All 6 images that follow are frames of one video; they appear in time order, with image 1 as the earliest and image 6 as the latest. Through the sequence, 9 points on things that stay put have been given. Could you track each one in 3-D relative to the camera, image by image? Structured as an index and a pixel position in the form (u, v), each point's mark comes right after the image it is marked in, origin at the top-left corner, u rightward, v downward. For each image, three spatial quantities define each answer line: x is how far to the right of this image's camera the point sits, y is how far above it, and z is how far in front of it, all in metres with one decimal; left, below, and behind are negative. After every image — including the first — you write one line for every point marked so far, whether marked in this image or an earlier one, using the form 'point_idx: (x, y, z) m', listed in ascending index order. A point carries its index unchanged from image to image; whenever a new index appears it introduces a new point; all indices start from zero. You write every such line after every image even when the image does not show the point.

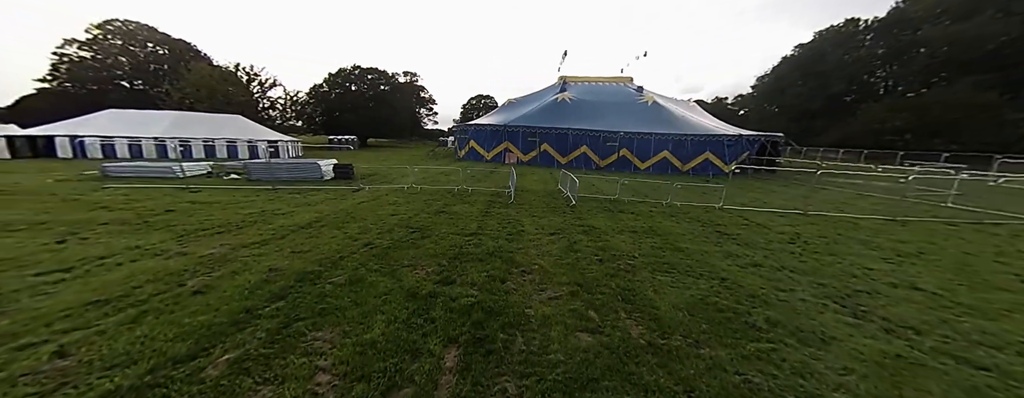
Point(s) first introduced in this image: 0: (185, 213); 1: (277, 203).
0: (-6.4, -0.3, +6.0) m
1: (-5.3, -0.1, +6.9) m
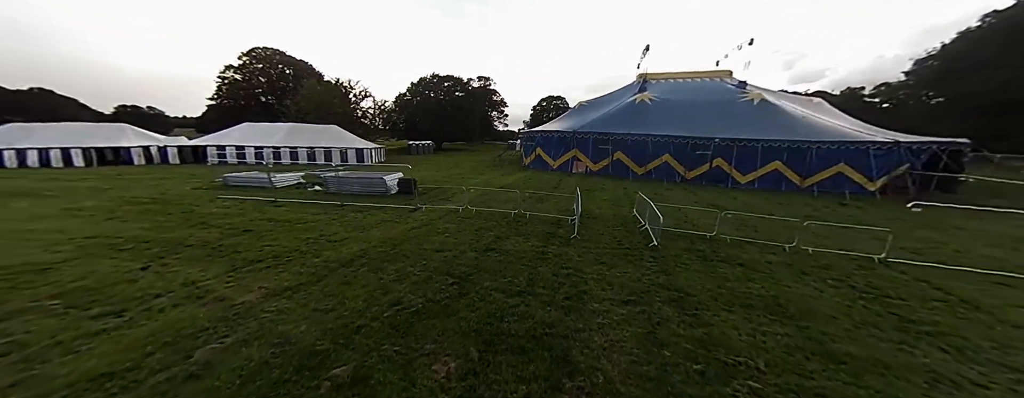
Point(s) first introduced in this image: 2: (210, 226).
0: (-5.3, -0.7, +6.3) m
1: (-4.0, -0.6, +6.9) m
2: (-6.8, -0.6, +6.8) m
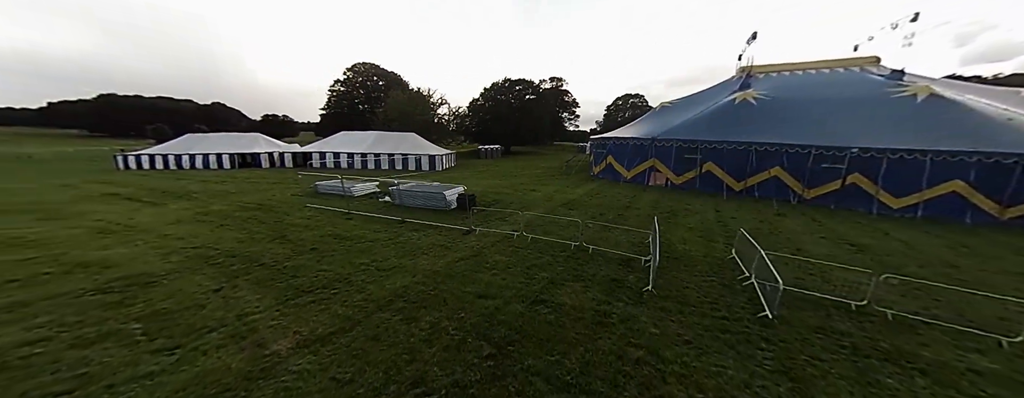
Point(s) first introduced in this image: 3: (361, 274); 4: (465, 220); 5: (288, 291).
0: (-4.1, -1.2, +6.5) m
1: (-2.7, -1.1, +6.8) m
2: (-5.5, -1.0, +7.4) m
3: (-2.8, -1.4, +5.5) m
4: (-1.3, -0.6, +8.5) m
5: (-3.7, -1.5, +5.0) m
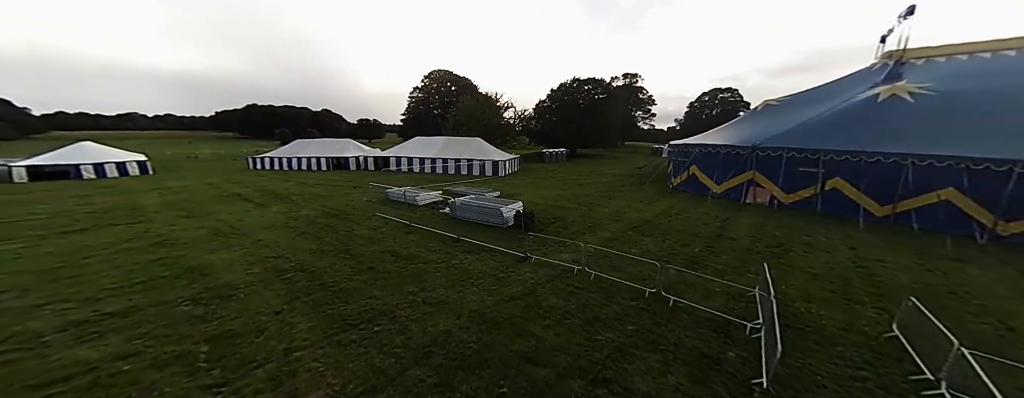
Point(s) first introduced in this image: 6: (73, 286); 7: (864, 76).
0: (-2.9, -1.6, +6.4) m
1: (-1.5, -1.6, +6.5) m
2: (-4.1, -1.4, +7.6) m
3: (-1.8, -1.9, +5.2) m
4: (+0.2, -1.1, +7.9) m
5: (-2.8, -2.0, +4.9) m
6: (-9.0, -1.8, +6.3) m
7: (+16.3, +5.9, +14.2) m
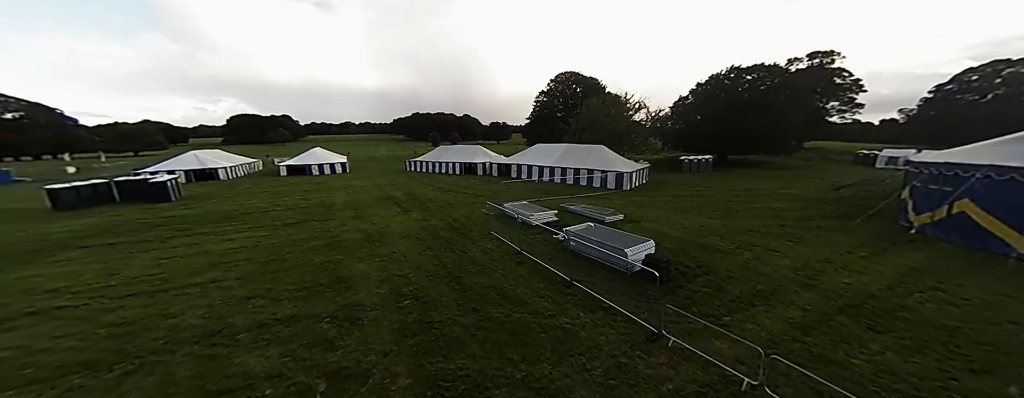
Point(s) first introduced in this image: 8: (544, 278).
0: (-0.7, -2.4, +5.9) m
1: (+0.7, -2.5, +5.4) m
2: (-1.3, -2.1, +7.4) m
3: (-0.1, -2.7, +4.4) m
4: (+2.8, -2.1, +6.0) m
5: (-1.2, -2.8, +4.4) m
6: (-6.4, -2.2, +8.1) m
7: (+20.5, +3.8, +5.7) m
8: (+0.9, -2.0, +7.5) m
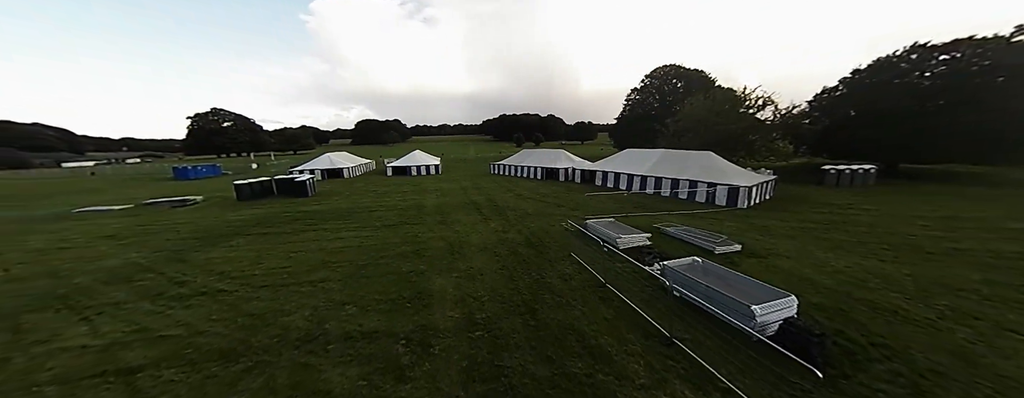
0: (+0.7, -3.0, +5.1) m
1: (+1.8, -3.1, +4.3) m
2: (+0.5, -2.7, +6.7) m
3: (+0.8, -3.3, +3.5) m
4: (+4.1, -2.9, +4.3) m
5: (-0.2, -3.3, +3.8) m
6: (-4.3, -2.6, +8.7) m
7: (+21.3, +2.3, -0.8) m
8: (+2.6, -2.6, +6.3) m
